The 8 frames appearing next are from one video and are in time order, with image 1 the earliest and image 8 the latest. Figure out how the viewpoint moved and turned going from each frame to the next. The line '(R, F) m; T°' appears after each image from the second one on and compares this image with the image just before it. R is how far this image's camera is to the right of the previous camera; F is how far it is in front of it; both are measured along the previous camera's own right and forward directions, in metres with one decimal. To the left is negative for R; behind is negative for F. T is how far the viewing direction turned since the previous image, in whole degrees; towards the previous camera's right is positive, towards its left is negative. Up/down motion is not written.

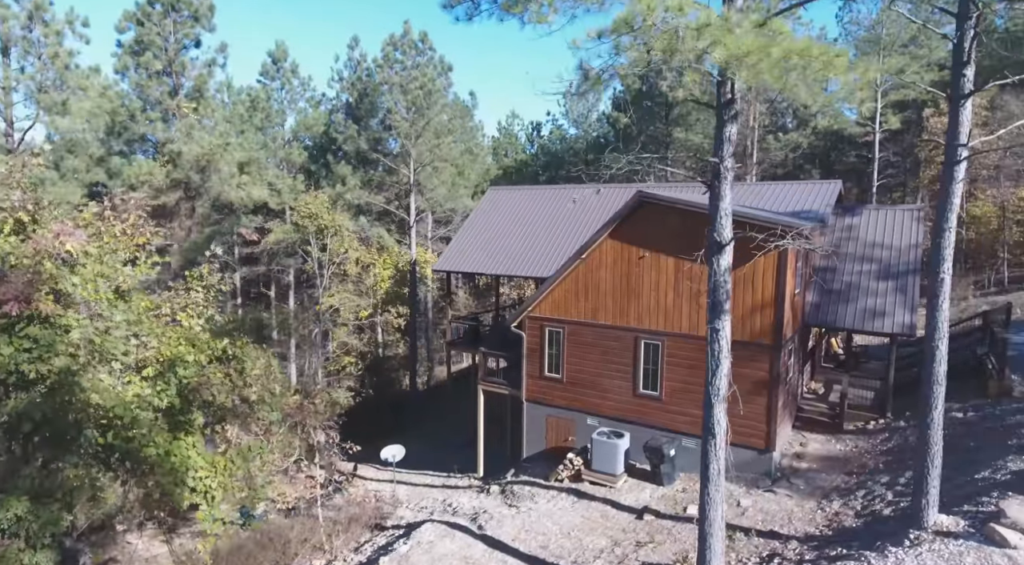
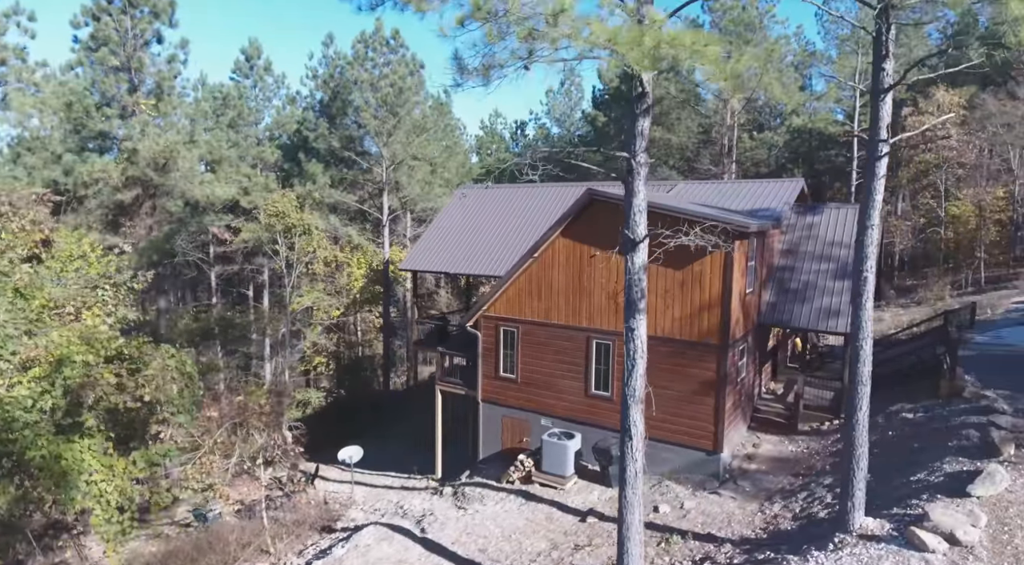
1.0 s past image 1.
(+1.1, +0.2) m; 0°
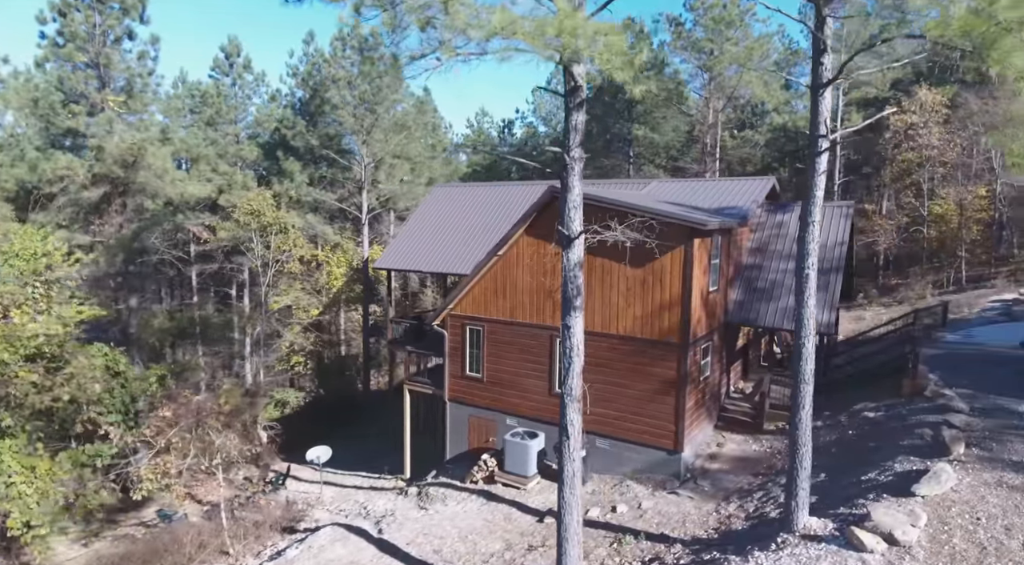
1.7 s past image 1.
(+0.8, +0.1) m; 0°
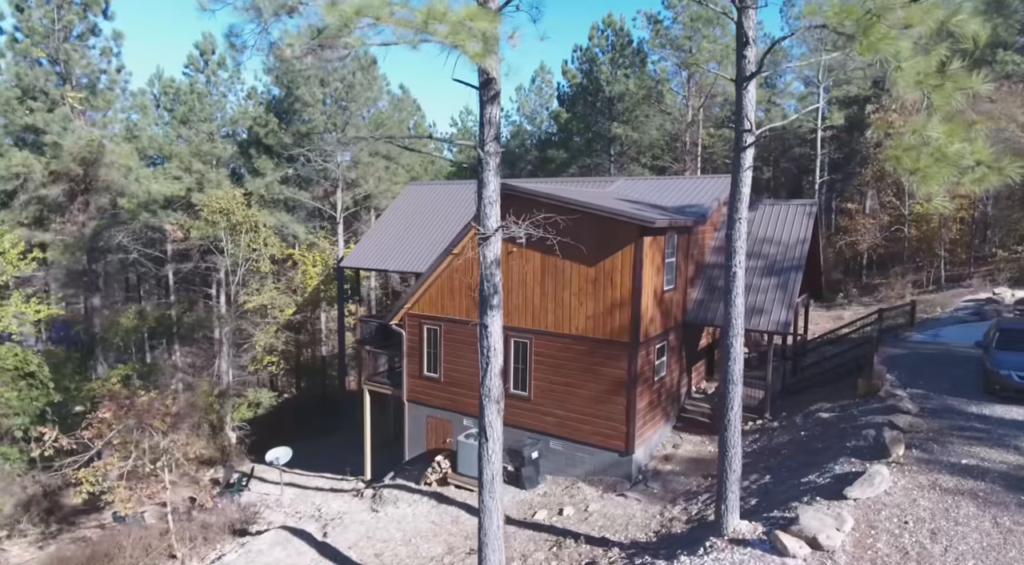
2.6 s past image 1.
(+1.0, +0.2) m; 0°
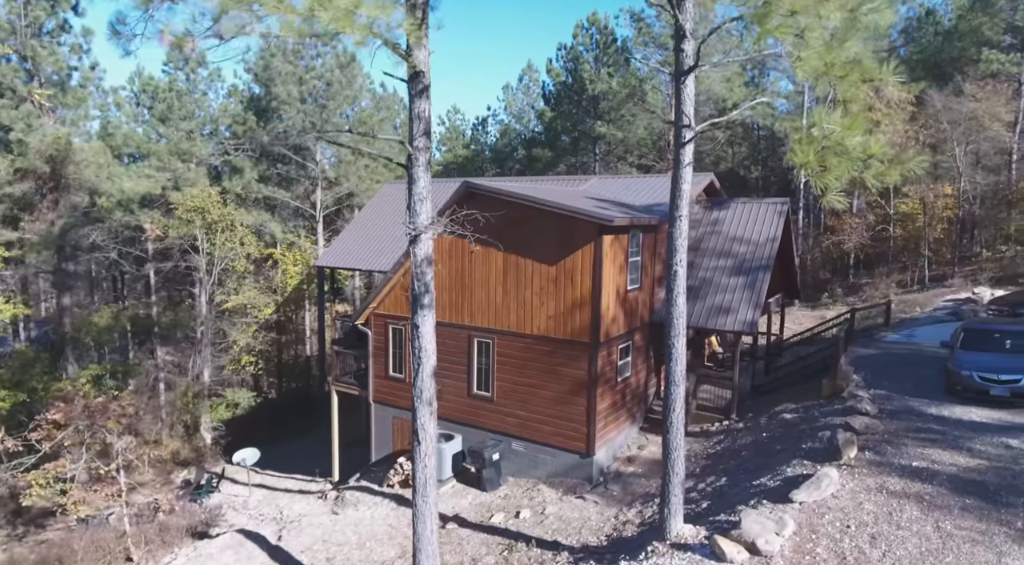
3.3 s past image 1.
(+0.8, +0.2) m; 0°
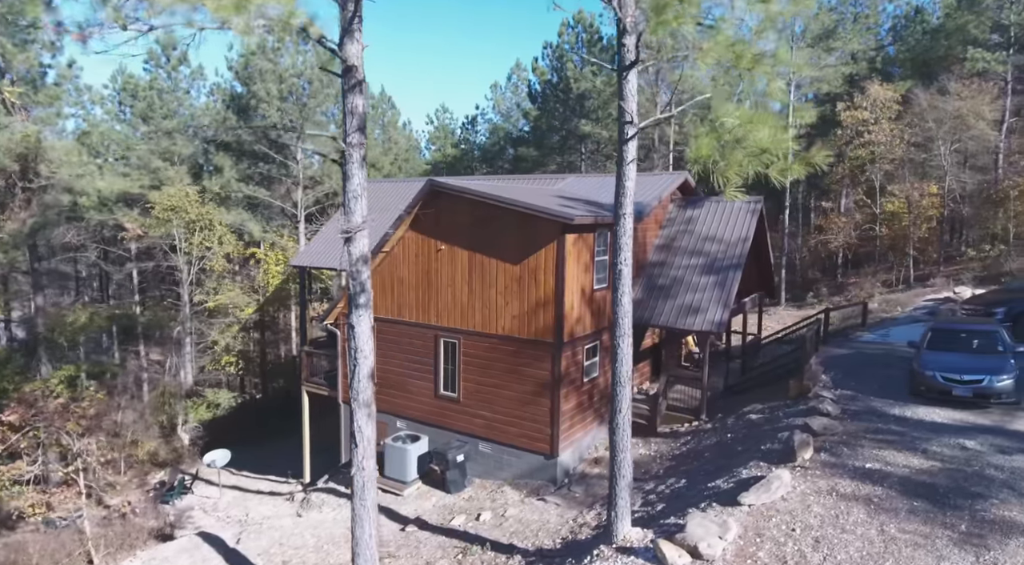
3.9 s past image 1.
(+0.7, +0.2) m; 0°
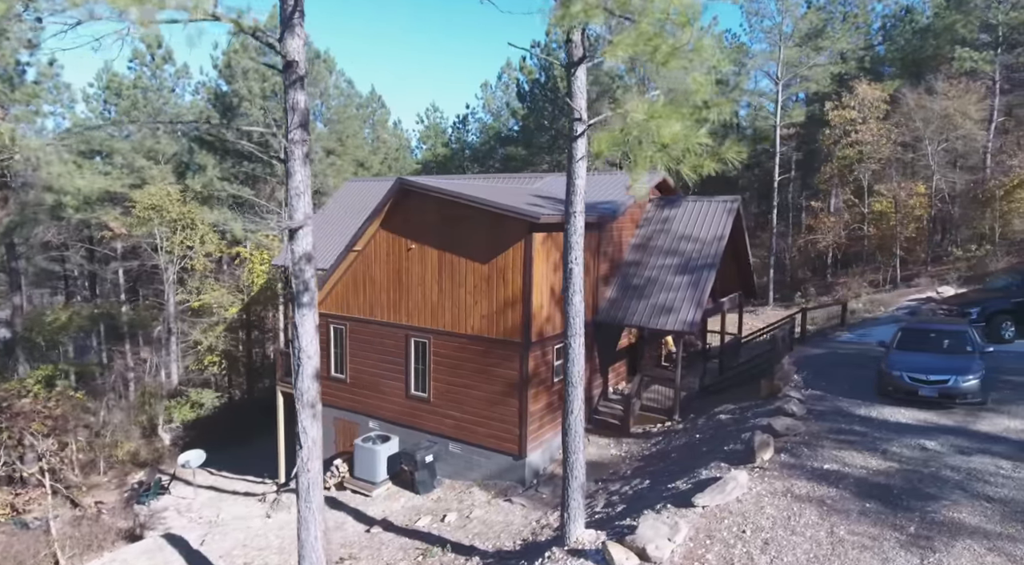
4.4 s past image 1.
(+0.6, +0.1) m; 0°
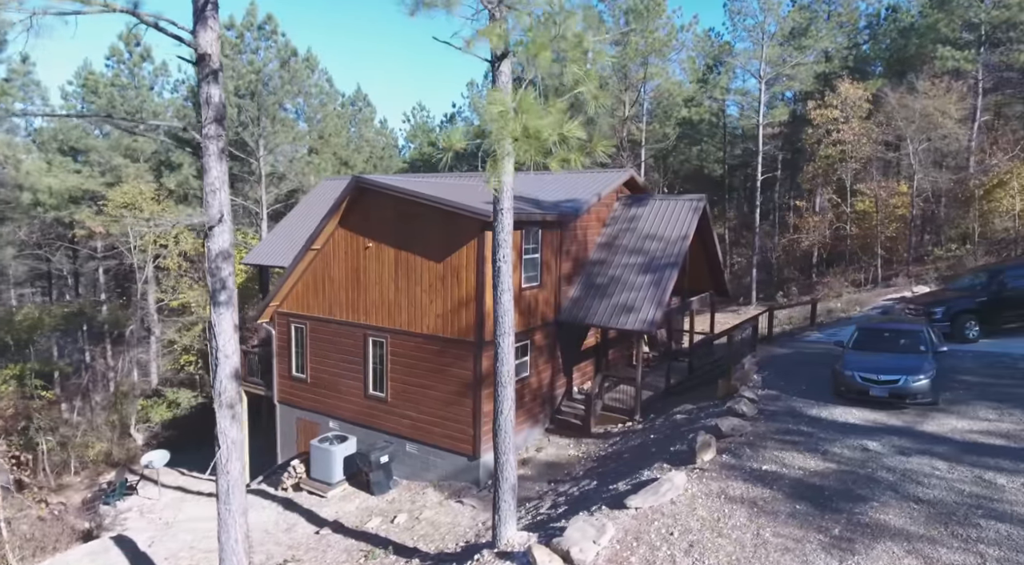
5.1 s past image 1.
(+0.8, +0.1) m; 0°
